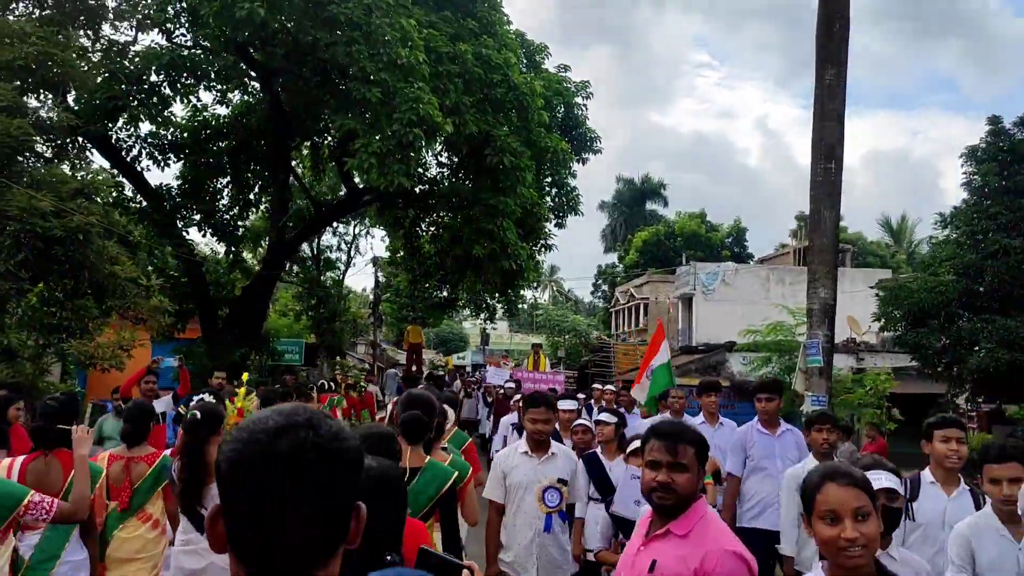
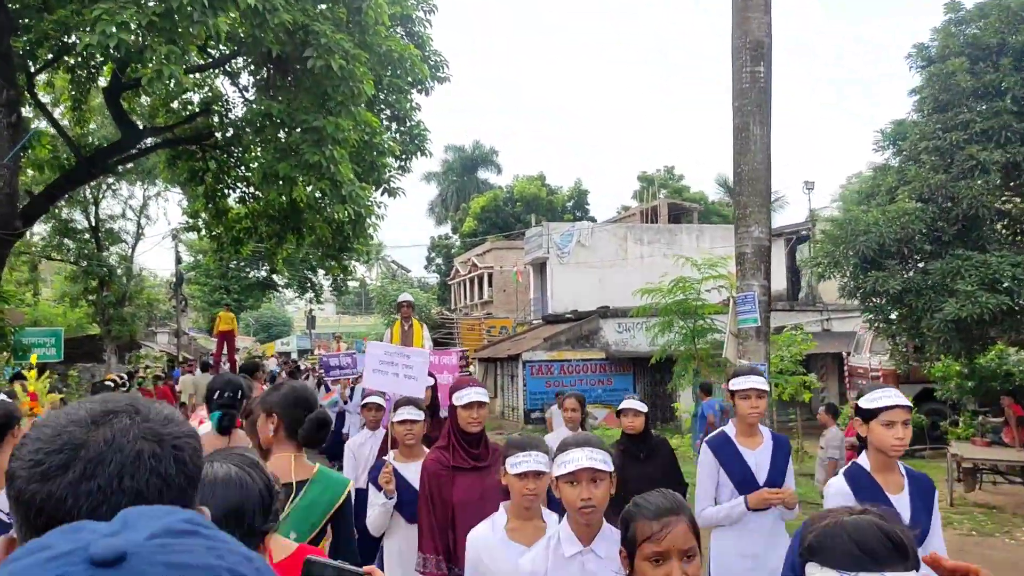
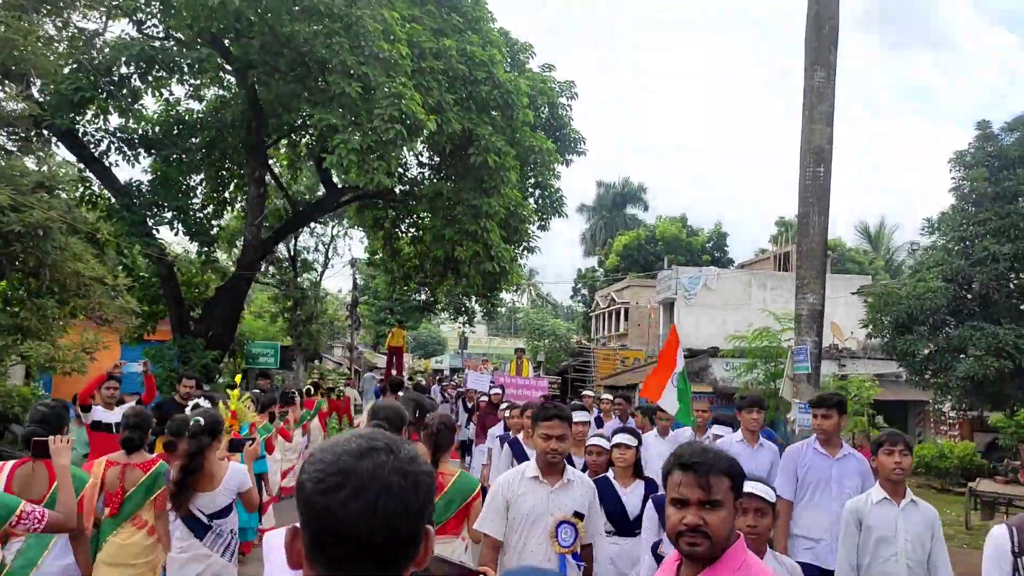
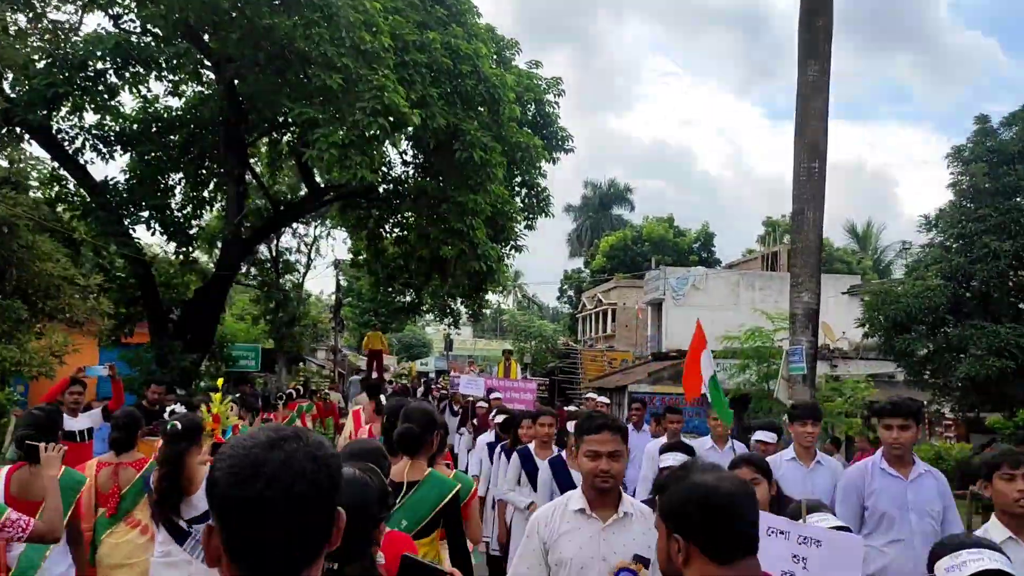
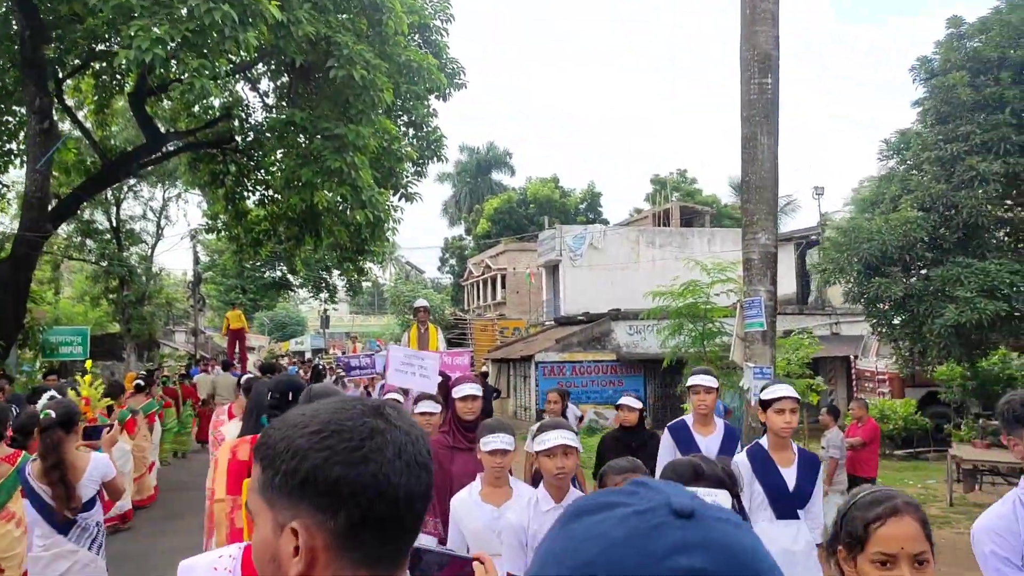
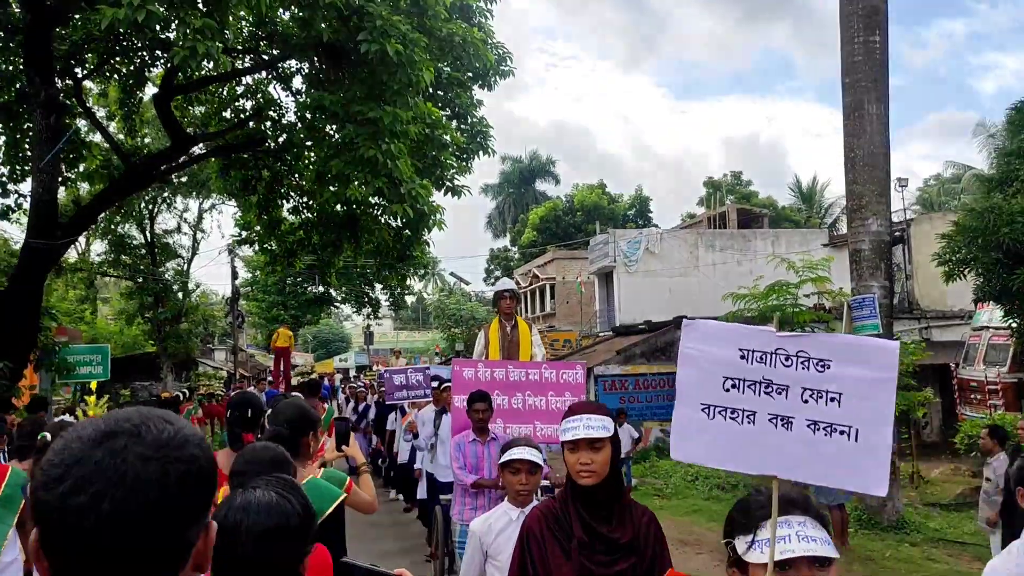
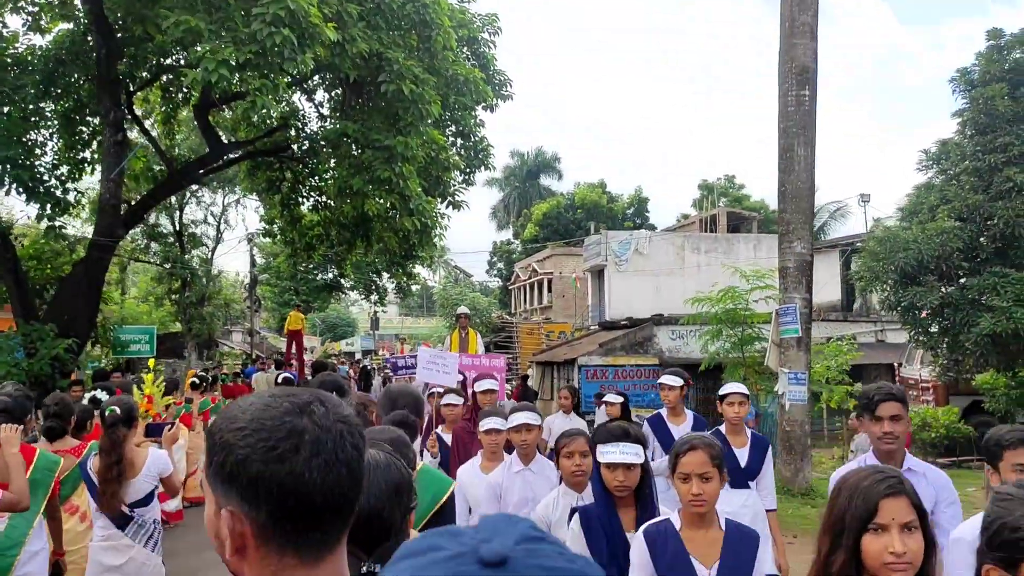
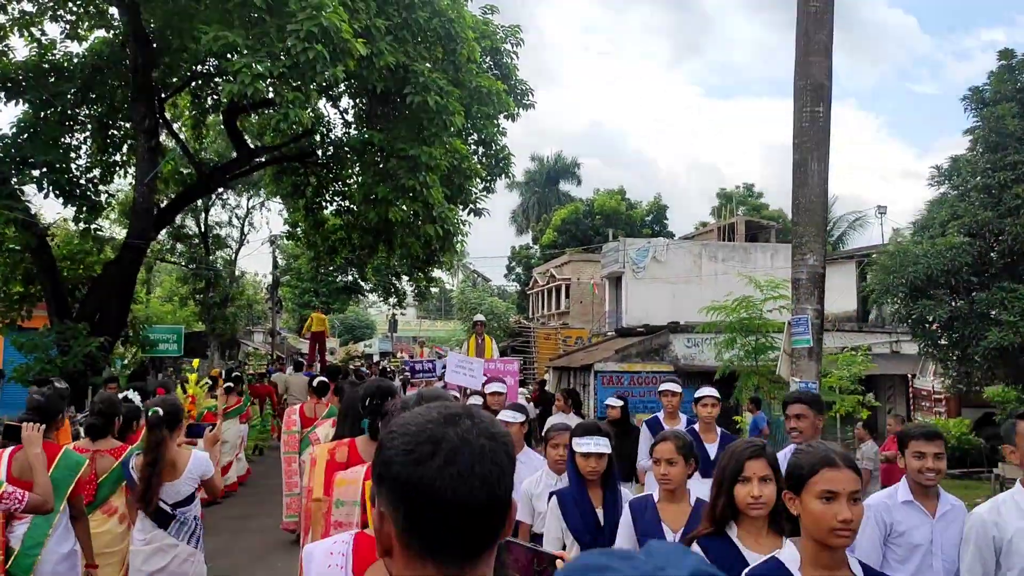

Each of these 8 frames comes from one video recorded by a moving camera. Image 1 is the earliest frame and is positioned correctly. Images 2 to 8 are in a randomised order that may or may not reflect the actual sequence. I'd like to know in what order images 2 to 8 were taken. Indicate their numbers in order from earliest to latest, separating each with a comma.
3, 4, 8, 7, 5, 2, 6
